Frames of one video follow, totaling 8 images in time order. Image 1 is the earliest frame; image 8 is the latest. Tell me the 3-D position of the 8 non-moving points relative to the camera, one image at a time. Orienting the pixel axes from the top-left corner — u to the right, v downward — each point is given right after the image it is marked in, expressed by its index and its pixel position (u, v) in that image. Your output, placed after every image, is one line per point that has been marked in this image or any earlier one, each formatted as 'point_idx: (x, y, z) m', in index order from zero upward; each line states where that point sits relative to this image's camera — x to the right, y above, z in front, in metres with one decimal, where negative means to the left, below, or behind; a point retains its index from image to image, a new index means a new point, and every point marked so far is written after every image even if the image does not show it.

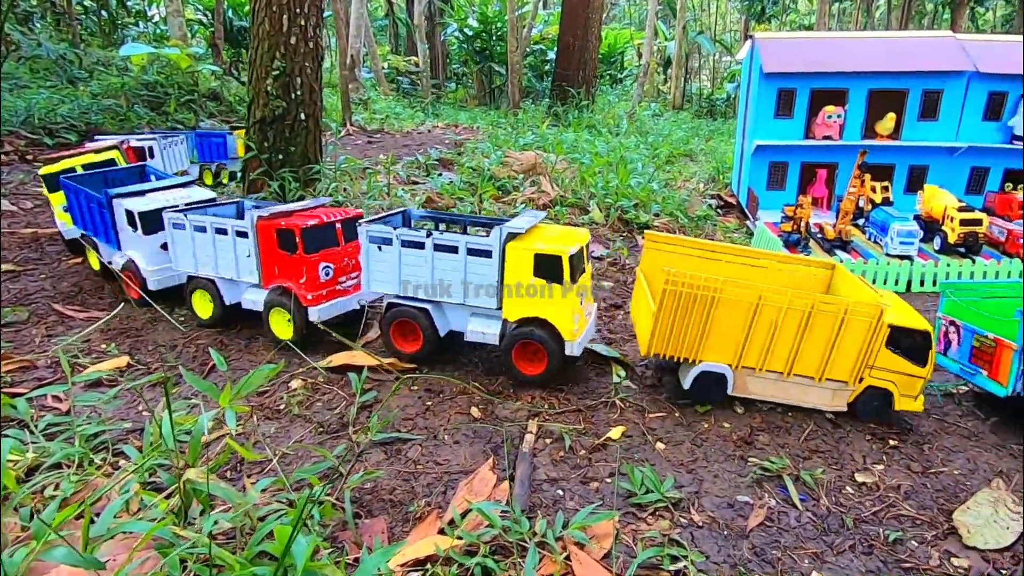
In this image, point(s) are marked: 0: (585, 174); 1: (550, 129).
0: (+0.8, +1.2, +7.1) m
1: (+0.8, +3.2, +12.7) m
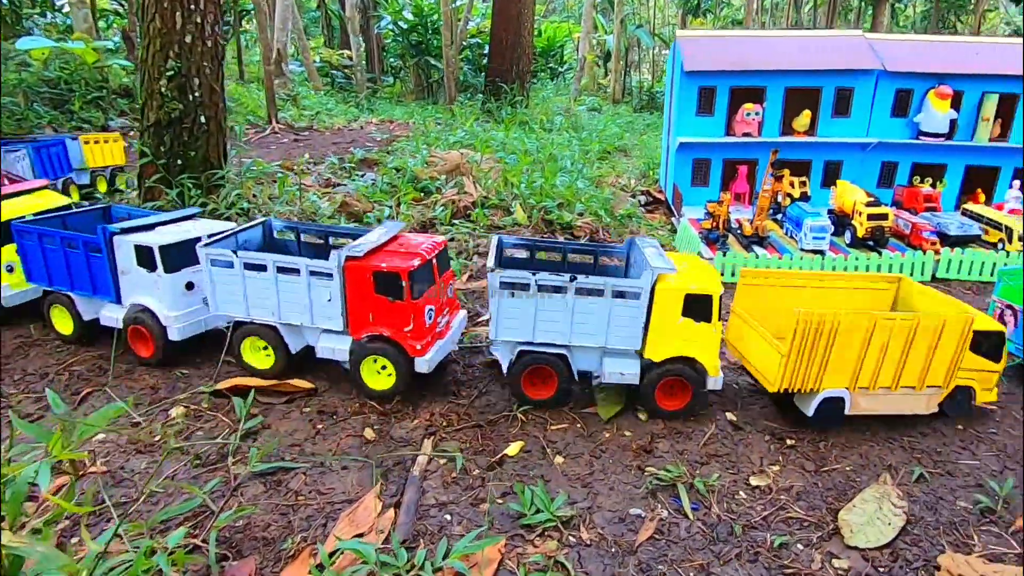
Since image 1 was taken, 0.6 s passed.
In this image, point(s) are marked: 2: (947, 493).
0: (-0.1, +1.2, +7.0) m
1: (-0.5, +3.3, +12.6) m
2: (+2.2, -1.1, +3.2) m
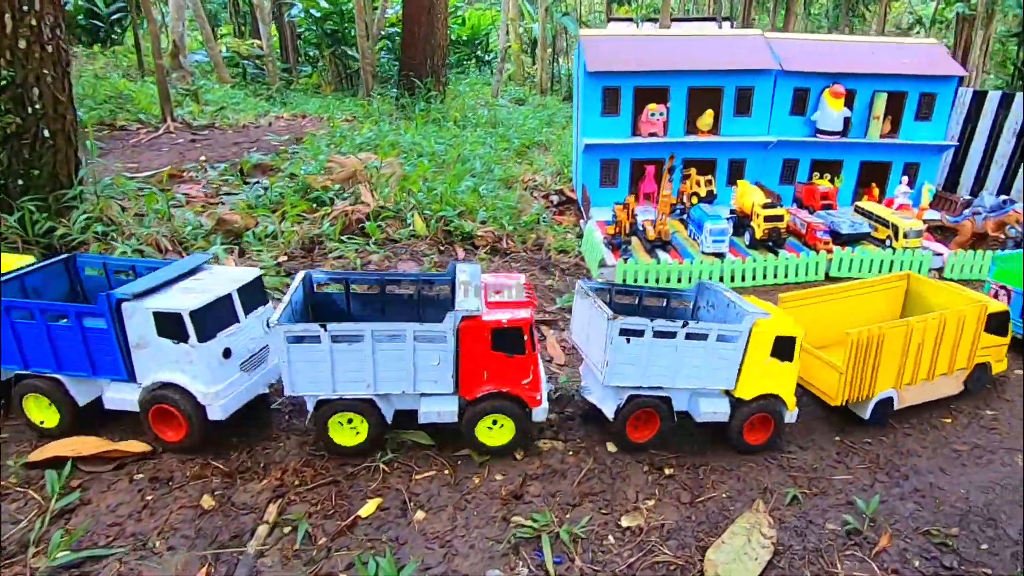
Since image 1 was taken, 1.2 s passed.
0: (-1.2, +1.1, +6.8) m
1: (-2.2, +3.3, +12.2) m
2: (+1.6, -1.2, +3.2) m
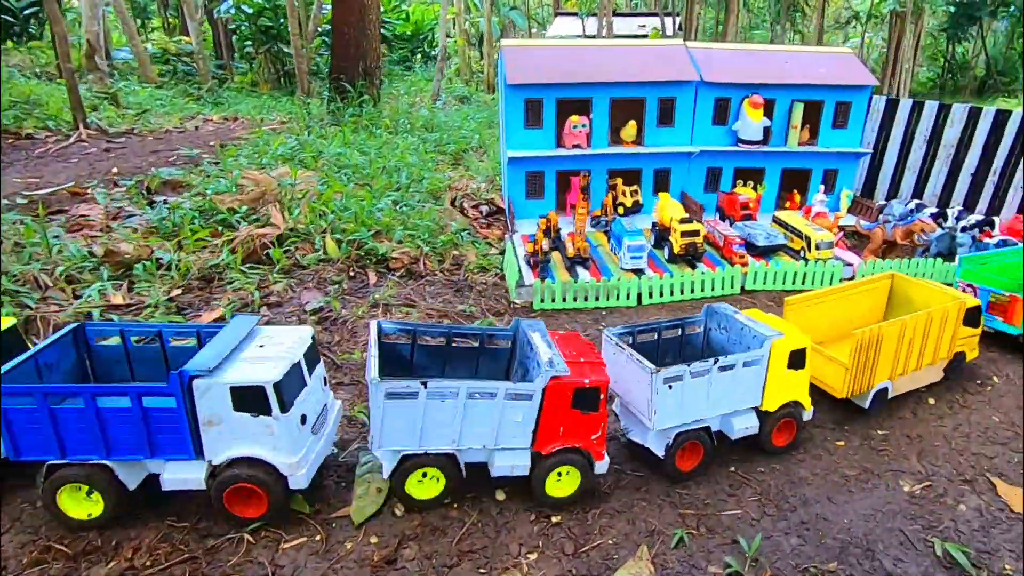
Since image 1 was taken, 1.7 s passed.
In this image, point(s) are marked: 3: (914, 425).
0: (-2.1, +0.9, +6.6) m
1: (-3.5, +3.0, +11.9) m
2: (+1.0, -1.4, +3.3) m
3: (+2.8, -1.0, +4.3) m
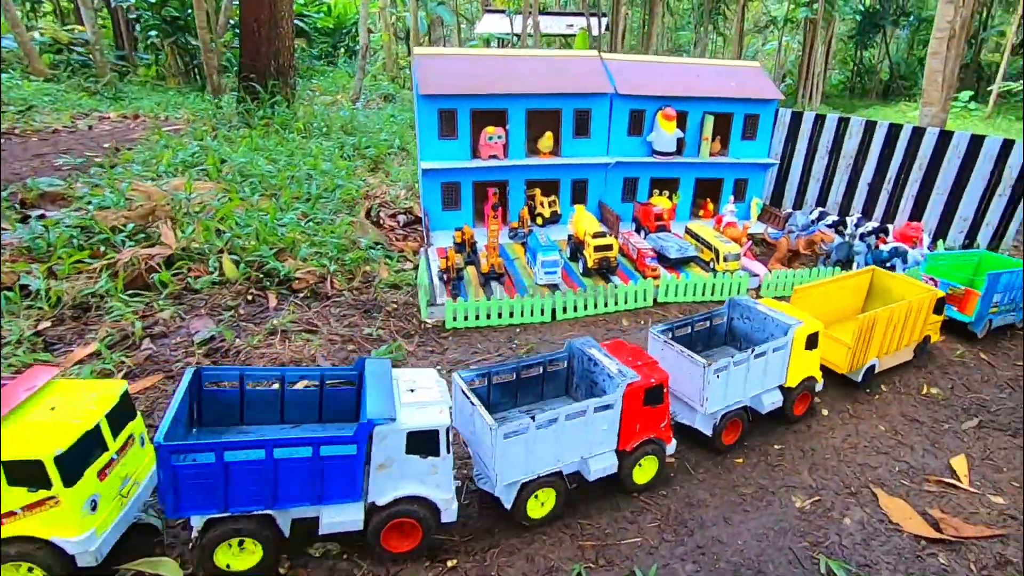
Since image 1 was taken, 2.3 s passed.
0: (-3.0, +0.7, +6.2) m
1: (-5.1, +2.8, +11.3) m
2: (+0.5, -1.6, +3.2) m
3: (+2.2, -1.1, +4.5) m
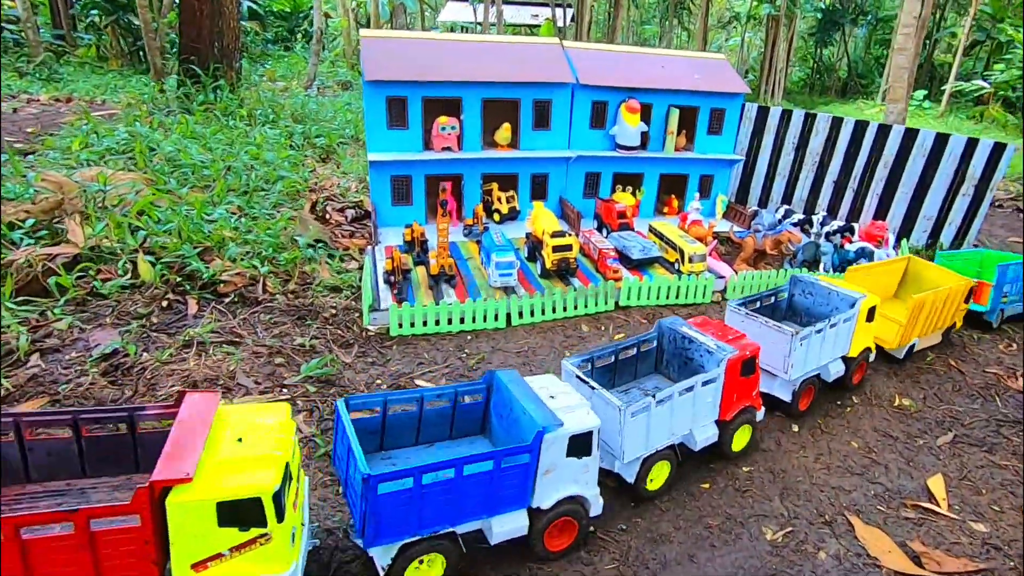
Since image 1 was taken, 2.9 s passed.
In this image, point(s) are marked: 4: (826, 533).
0: (-3.4, +0.6, +5.5) m
1: (-5.8, +2.9, +10.5) m
2: (+0.2, -1.6, +2.8) m
3: (+1.8, -1.1, +4.2) m
4: (+1.8, -1.4, +3.6) m
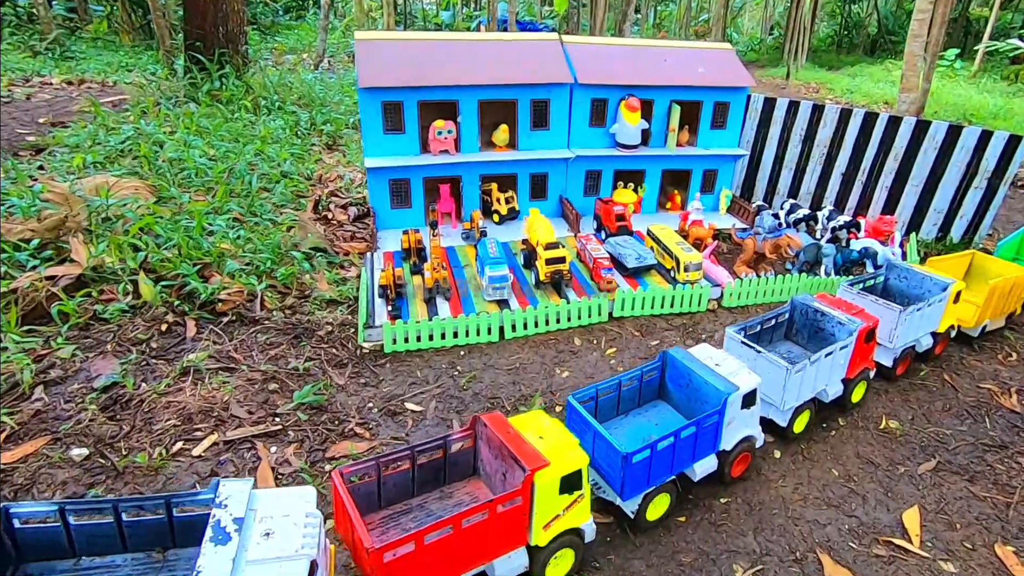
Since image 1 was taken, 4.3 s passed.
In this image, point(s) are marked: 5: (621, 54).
0: (-3.5, +0.5, +5.7) m
1: (-5.7, +3.0, +10.6) m
2: (0.0, -1.9, +3.0) m
3: (+1.7, -1.4, +4.3) m
4: (+1.7, -1.7, +3.7) m
5: (+1.4, +3.0, +7.9) m
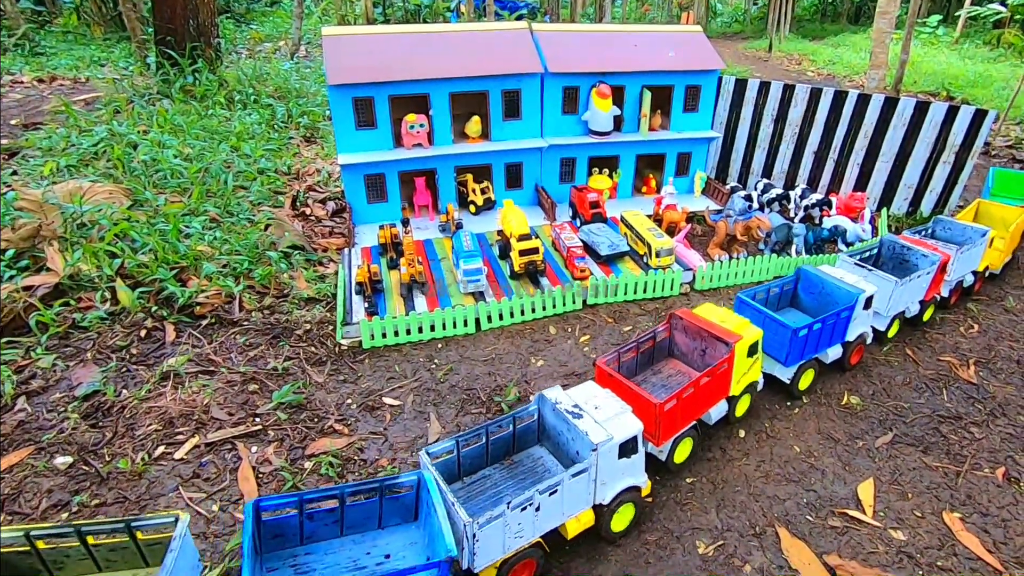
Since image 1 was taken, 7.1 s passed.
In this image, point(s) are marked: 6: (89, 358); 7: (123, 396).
0: (-3.7, +0.4, +5.7) m
1: (-6.1, +3.1, +10.5) m
2: (-0.1, -2.0, +3.2) m
3: (+1.5, -1.3, +4.4) m
4: (+1.5, -1.6, +3.9) m
5: (+1.0, +3.2, +7.9) m
6: (-3.2, -0.5, +4.7) m
7: (-2.8, -0.7, +4.5) m
